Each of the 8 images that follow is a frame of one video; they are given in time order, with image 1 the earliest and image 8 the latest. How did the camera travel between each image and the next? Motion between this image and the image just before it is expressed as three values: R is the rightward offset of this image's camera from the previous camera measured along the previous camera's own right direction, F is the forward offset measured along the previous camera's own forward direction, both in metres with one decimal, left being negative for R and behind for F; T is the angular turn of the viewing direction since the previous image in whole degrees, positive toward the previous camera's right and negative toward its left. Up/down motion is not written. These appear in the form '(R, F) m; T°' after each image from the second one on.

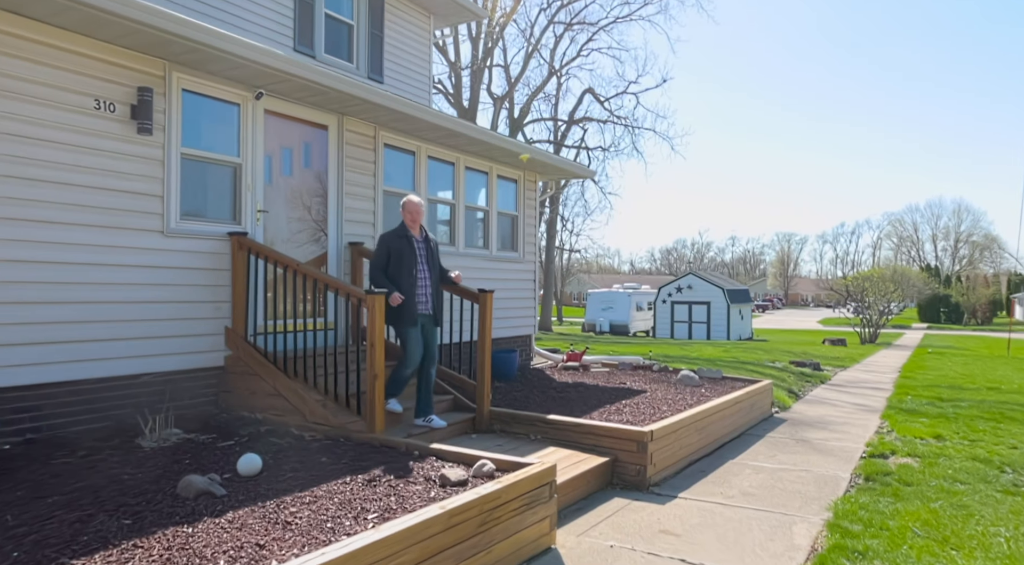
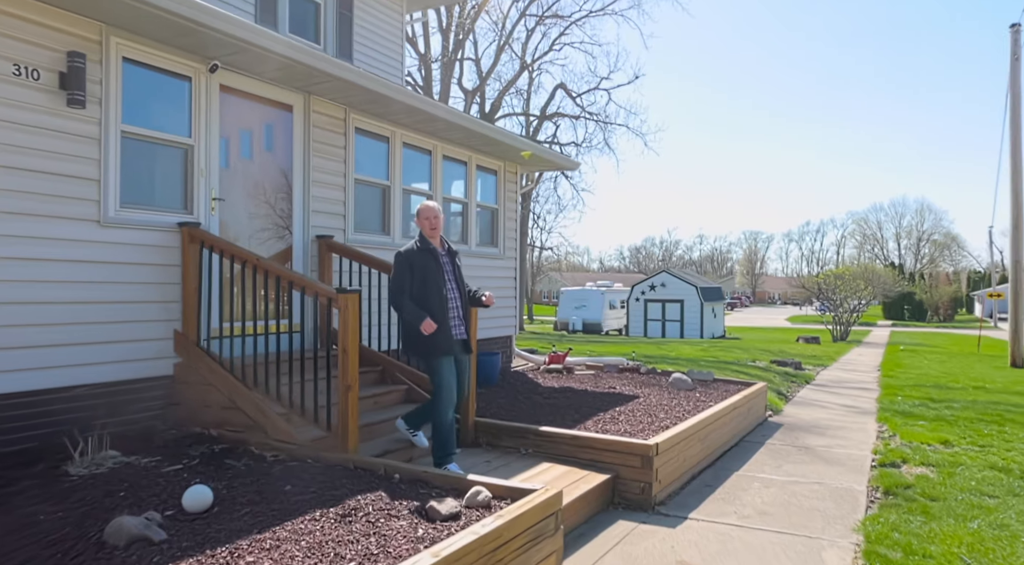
(-0.1, +0.5) m; +3°
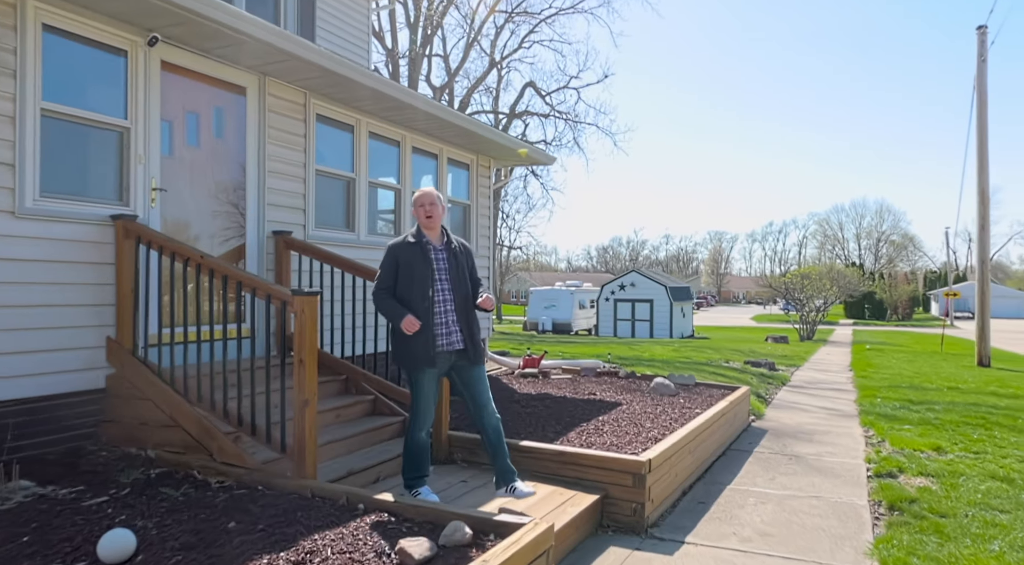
(-0.1, +0.4) m; +3°
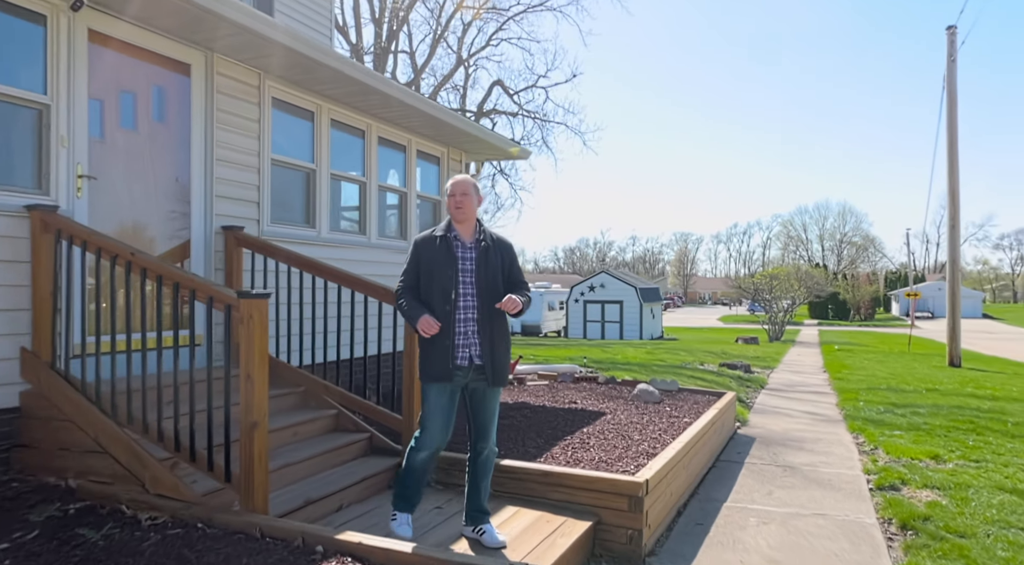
(-0.1, +0.5) m; +3°
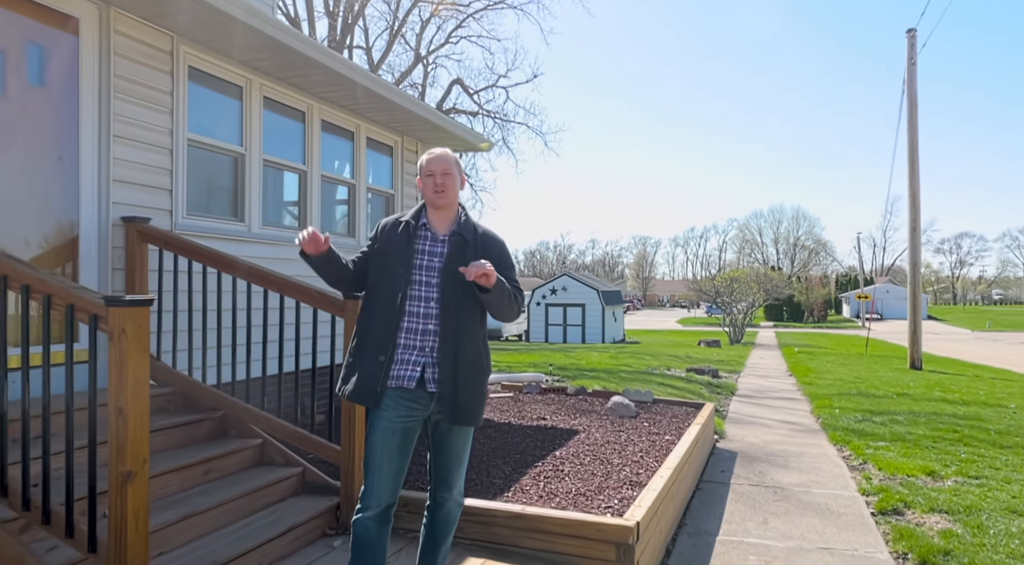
(0.0, +0.7) m; +4°
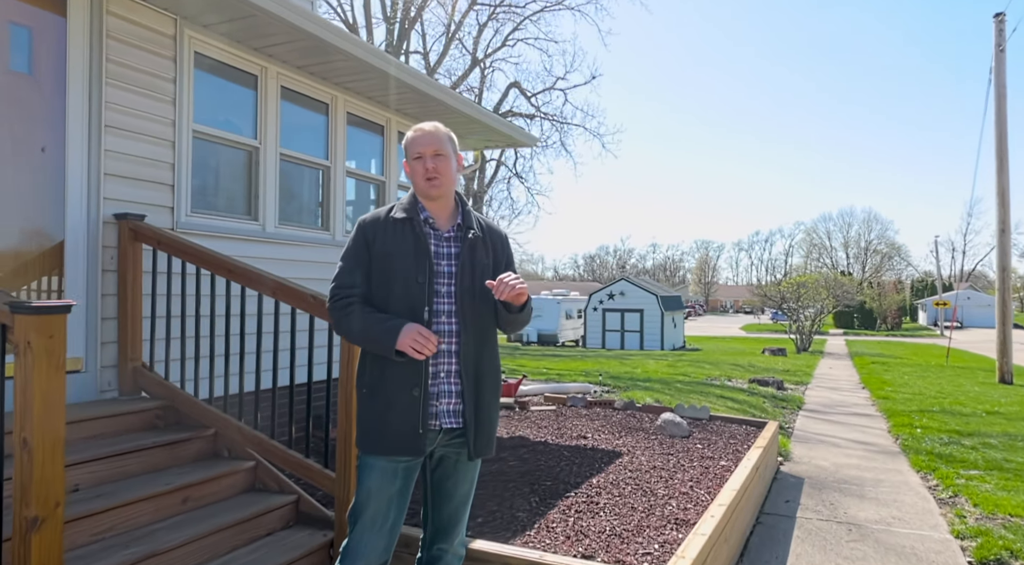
(+0.2, +0.5) m; -5°
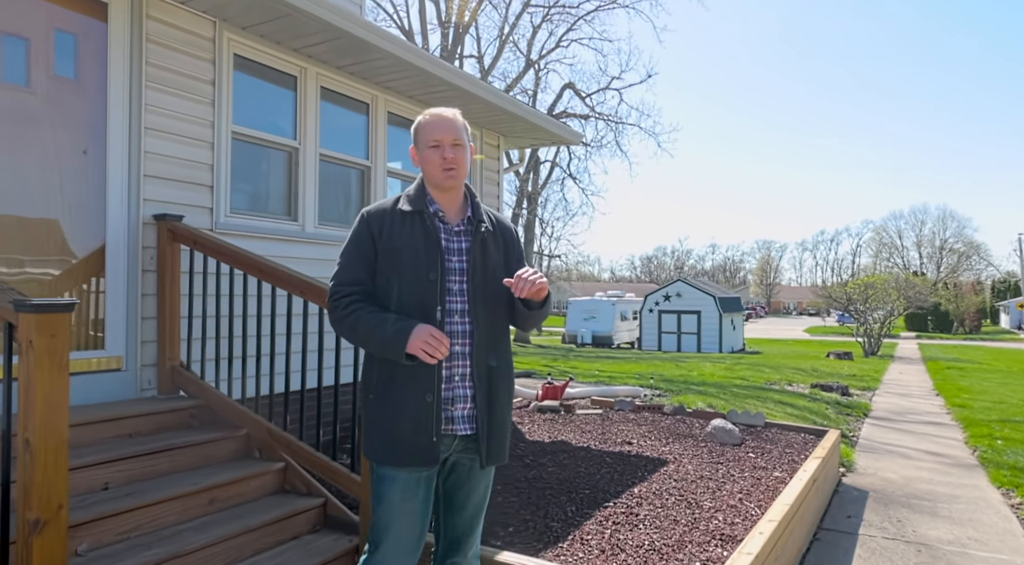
(+0.1, +0.1) m; -5°
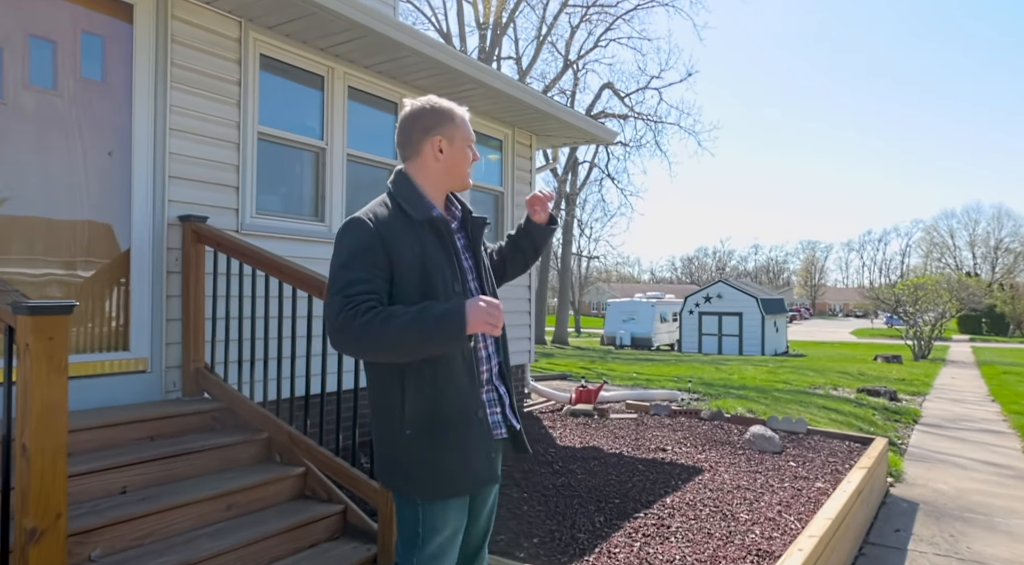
(+0.1, +0.1) m; -3°
